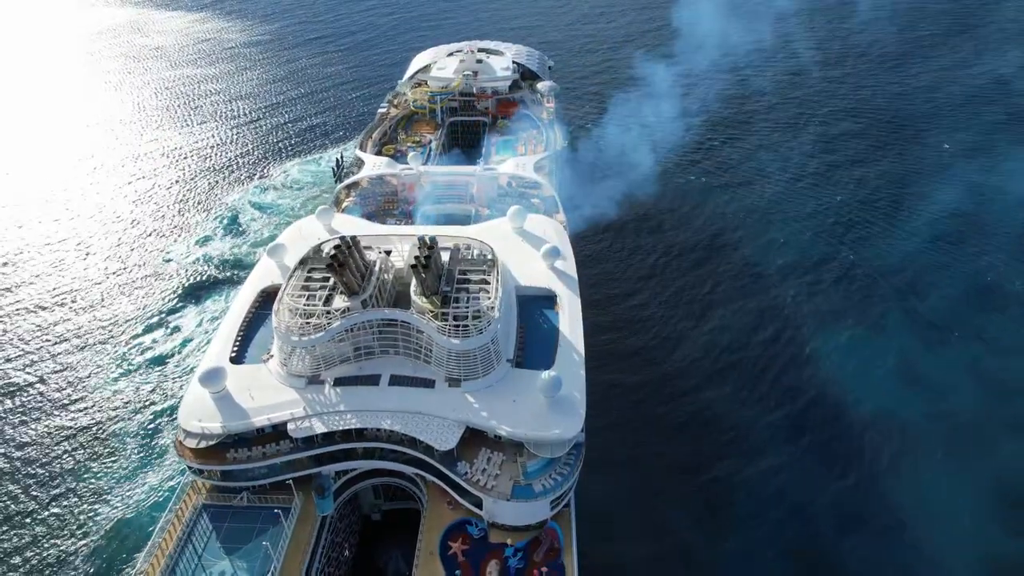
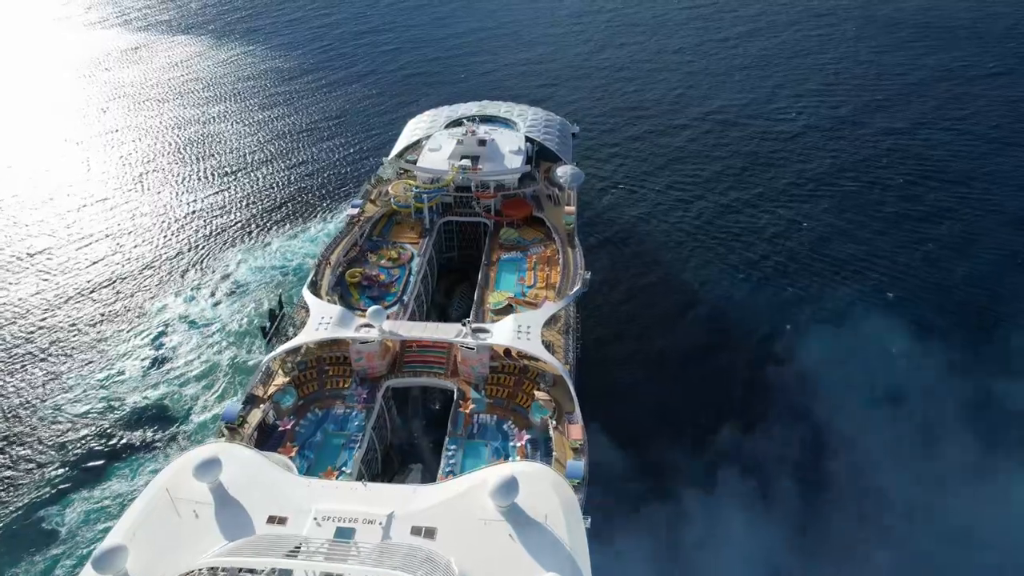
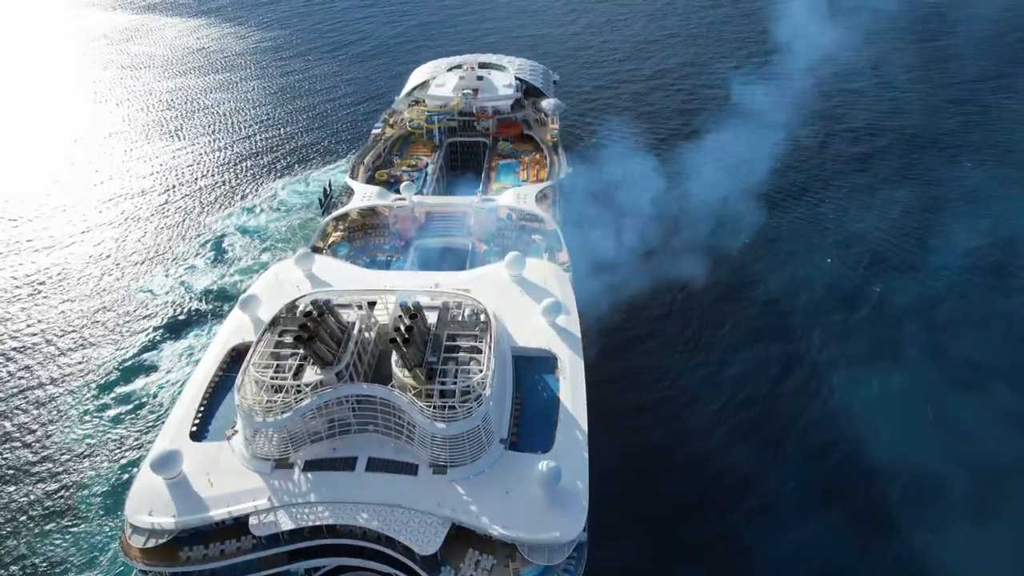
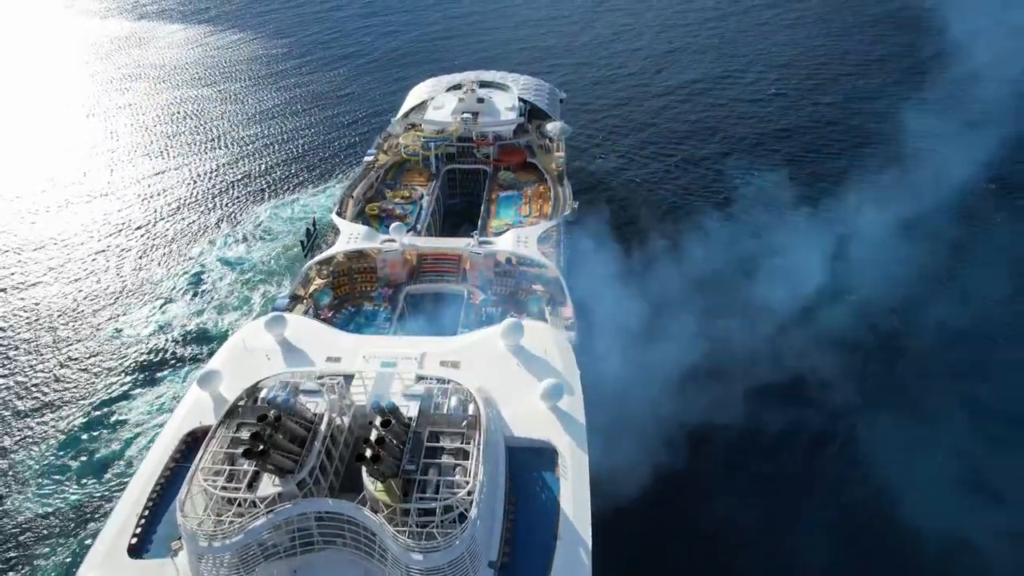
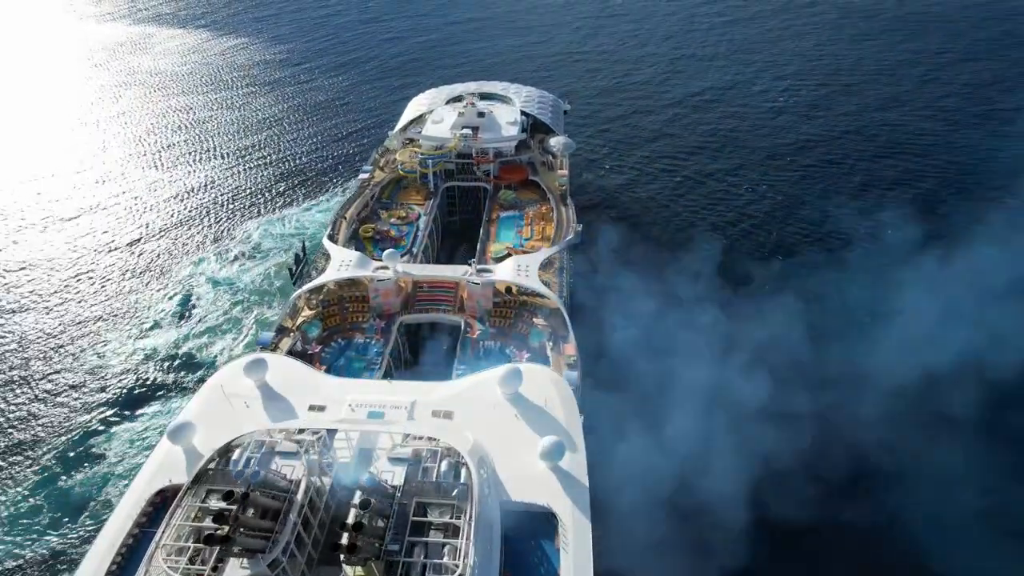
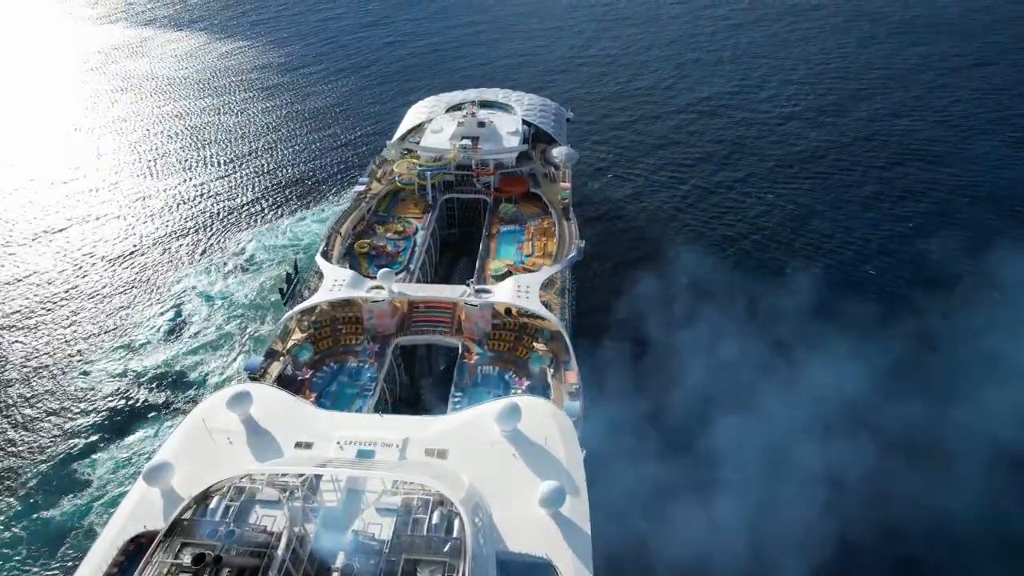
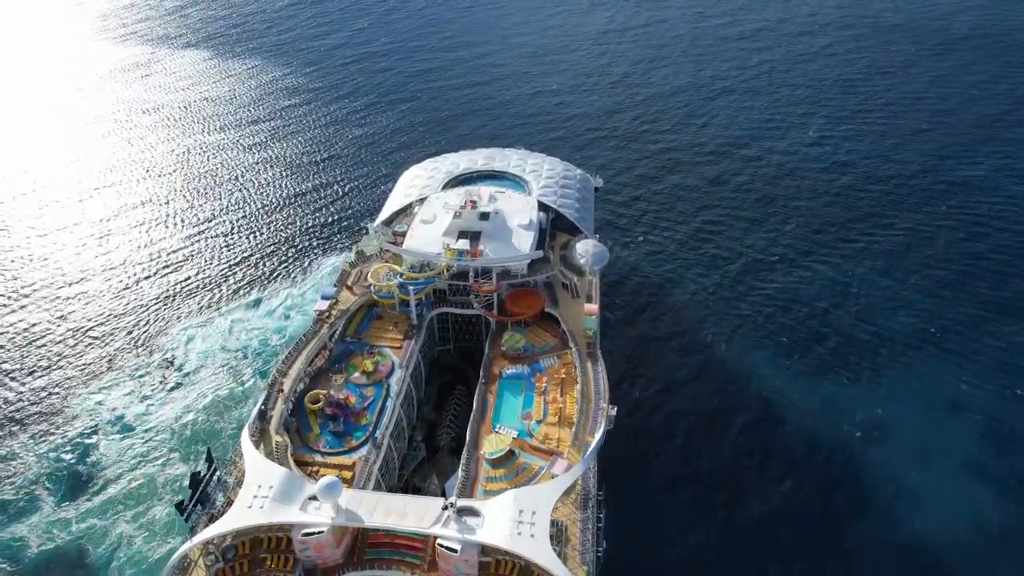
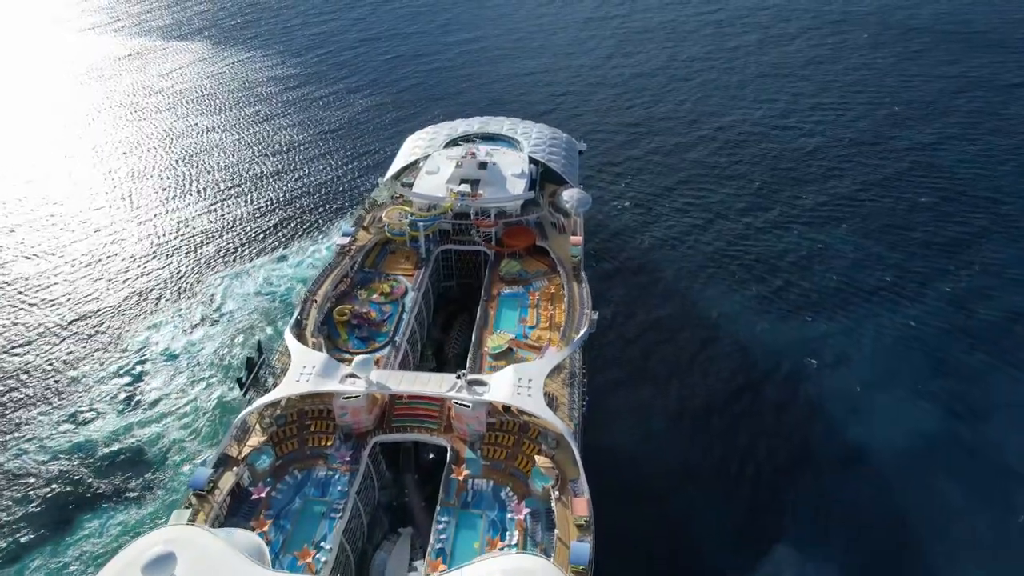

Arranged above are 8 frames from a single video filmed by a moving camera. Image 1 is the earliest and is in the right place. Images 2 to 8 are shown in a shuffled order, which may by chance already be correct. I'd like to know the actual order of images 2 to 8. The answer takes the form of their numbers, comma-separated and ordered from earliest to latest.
3, 4, 5, 6, 2, 8, 7
